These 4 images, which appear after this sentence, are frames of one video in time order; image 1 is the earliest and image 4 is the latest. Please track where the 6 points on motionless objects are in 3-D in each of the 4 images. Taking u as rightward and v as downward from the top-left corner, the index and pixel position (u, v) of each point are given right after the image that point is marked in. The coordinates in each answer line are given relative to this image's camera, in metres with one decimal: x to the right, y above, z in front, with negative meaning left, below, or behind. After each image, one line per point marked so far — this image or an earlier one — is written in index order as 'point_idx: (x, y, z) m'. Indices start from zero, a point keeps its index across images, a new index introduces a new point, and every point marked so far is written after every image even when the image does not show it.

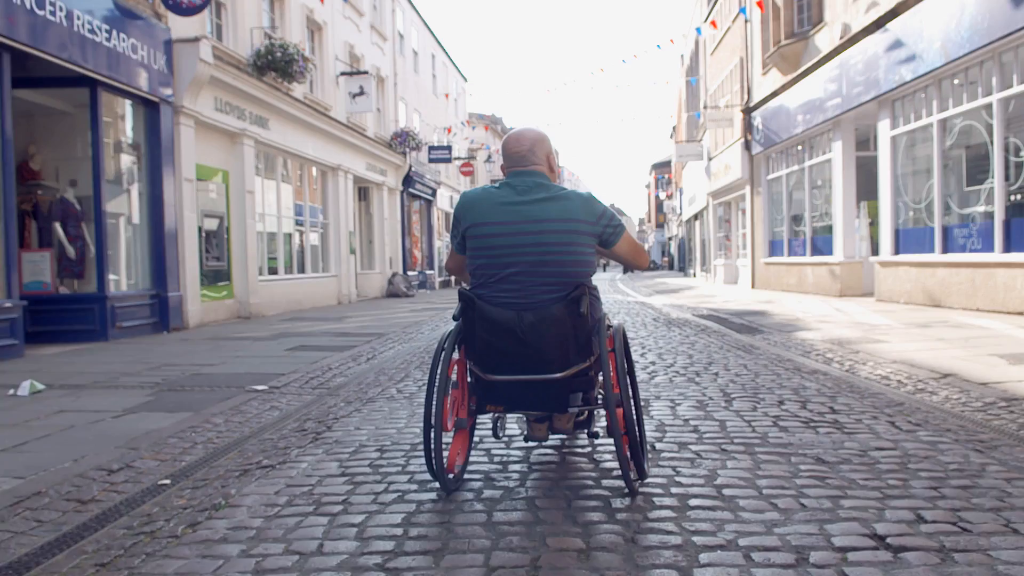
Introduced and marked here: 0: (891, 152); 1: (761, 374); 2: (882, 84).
0: (+6.9, +2.5, +15.3) m
1: (+1.9, -0.7, +6.5) m
2: (+6.6, +3.6, +15.0) m
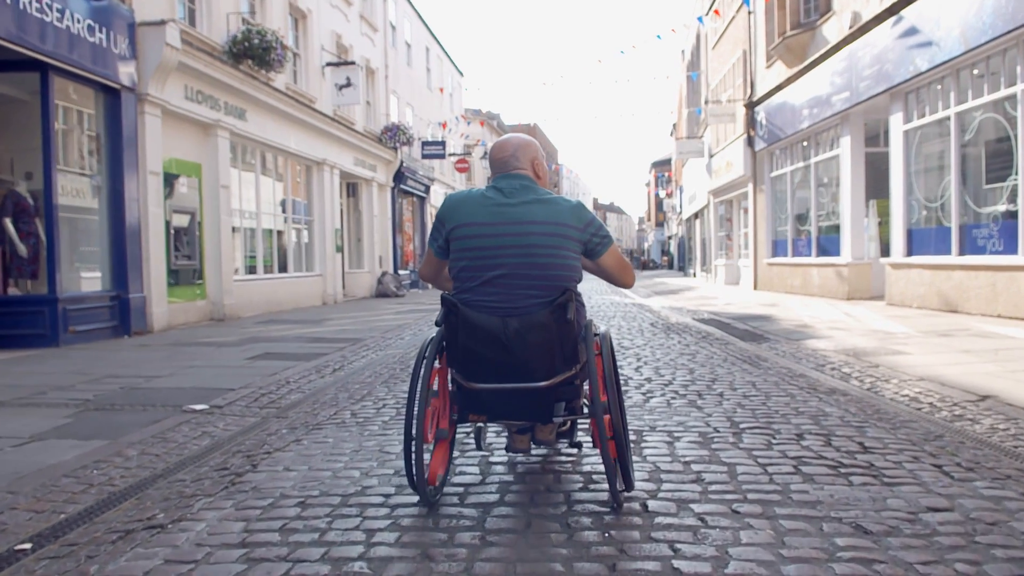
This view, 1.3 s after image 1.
0: (+6.7, +2.4, +14.5) m
1: (+1.8, -0.7, +5.7) m
2: (+6.4, +3.6, +14.1) m
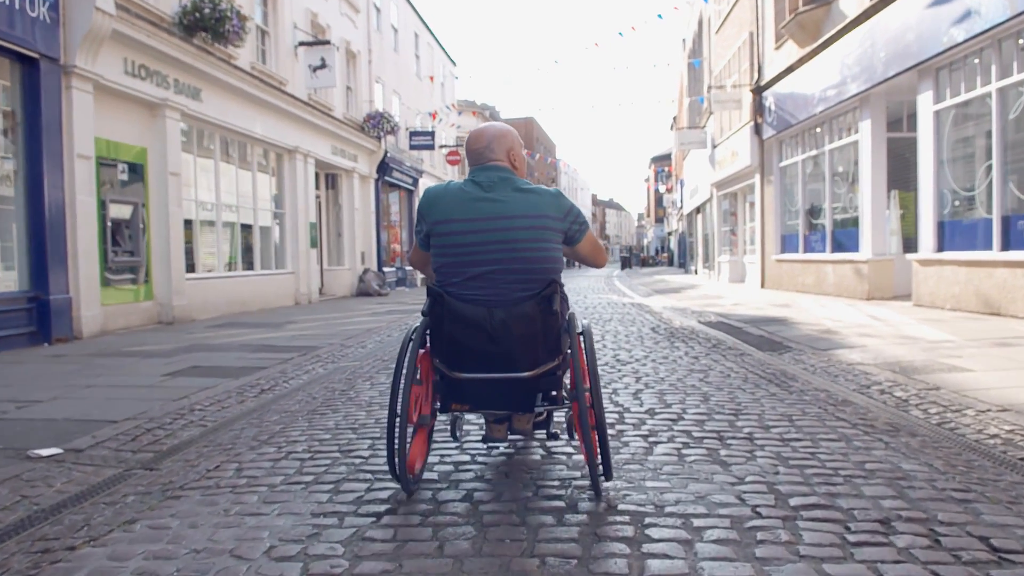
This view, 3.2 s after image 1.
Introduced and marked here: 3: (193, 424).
0: (+6.5, +2.4, +13.0) m
1: (+1.5, -0.7, +4.2) m
2: (+6.2, +3.6, +12.6) m
3: (-2.0, -0.8, +5.2) m
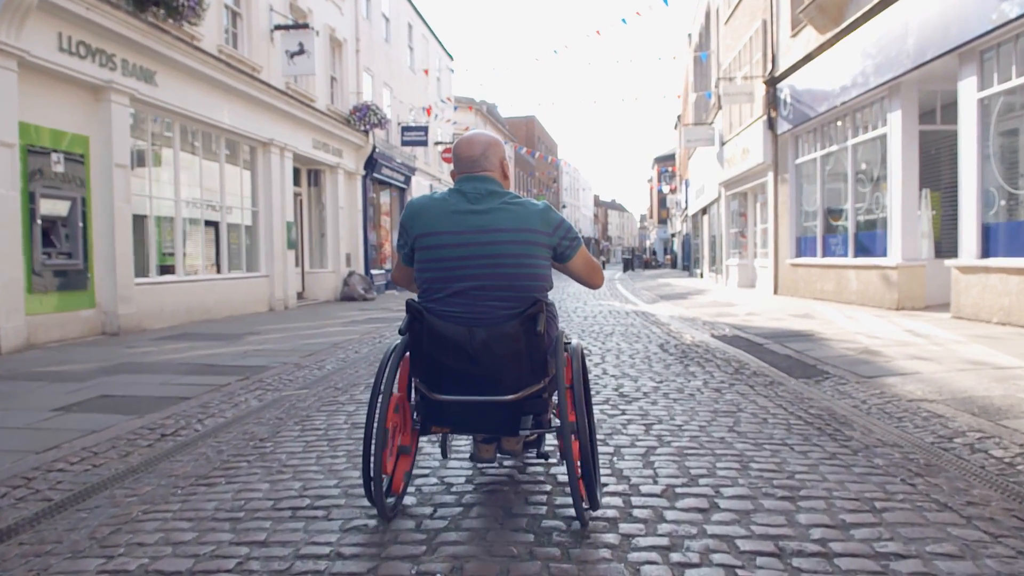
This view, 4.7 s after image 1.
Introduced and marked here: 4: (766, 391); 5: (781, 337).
0: (+6.4, +2.3, +11.5) m
1: (+1.4, -0.9, +2.7) m
2: (+6.1, +3.4, +11.2) m
3: (-2.1, -0.9, +3.7) m
4: (+1.8, -0.8, +5.9) m
5: (+3.2, -0.6, +10.1) m
